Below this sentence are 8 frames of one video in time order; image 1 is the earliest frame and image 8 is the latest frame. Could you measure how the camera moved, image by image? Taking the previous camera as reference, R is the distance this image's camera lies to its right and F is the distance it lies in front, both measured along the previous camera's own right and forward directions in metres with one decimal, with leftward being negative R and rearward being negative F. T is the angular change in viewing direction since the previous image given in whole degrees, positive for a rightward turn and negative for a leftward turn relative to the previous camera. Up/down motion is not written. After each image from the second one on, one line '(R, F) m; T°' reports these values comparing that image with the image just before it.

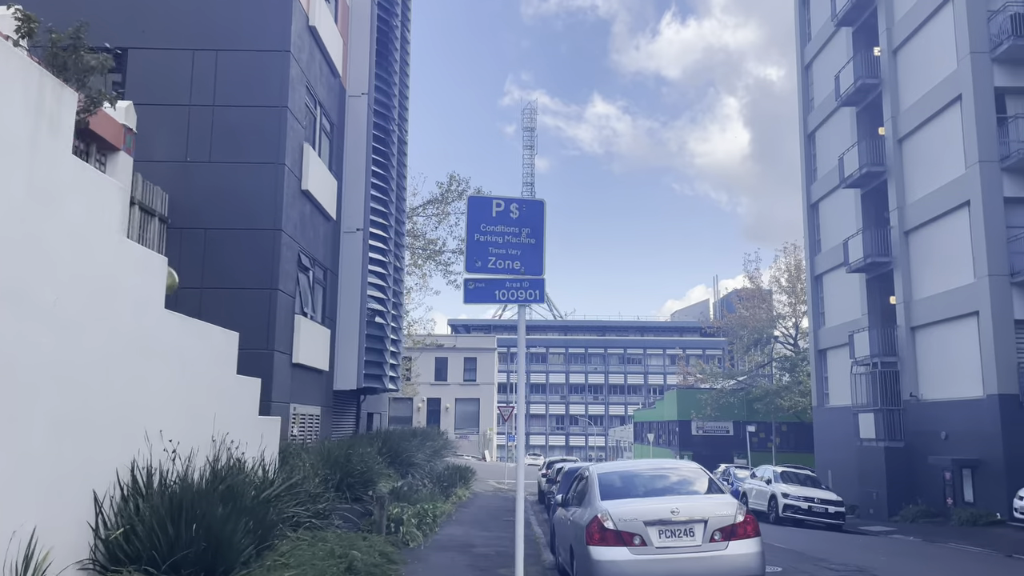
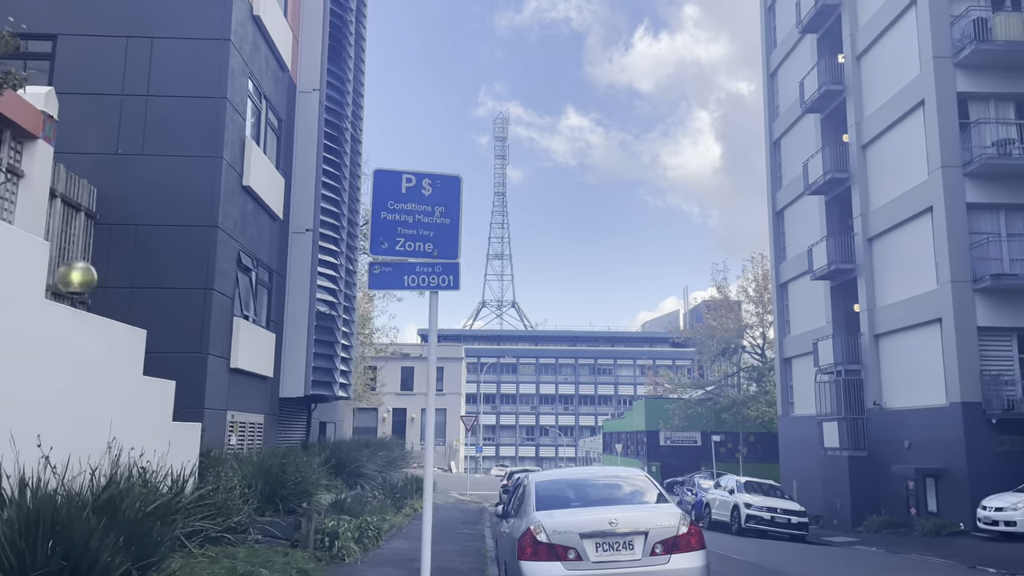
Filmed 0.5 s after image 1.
(+0.4, +0.6) m; +2°
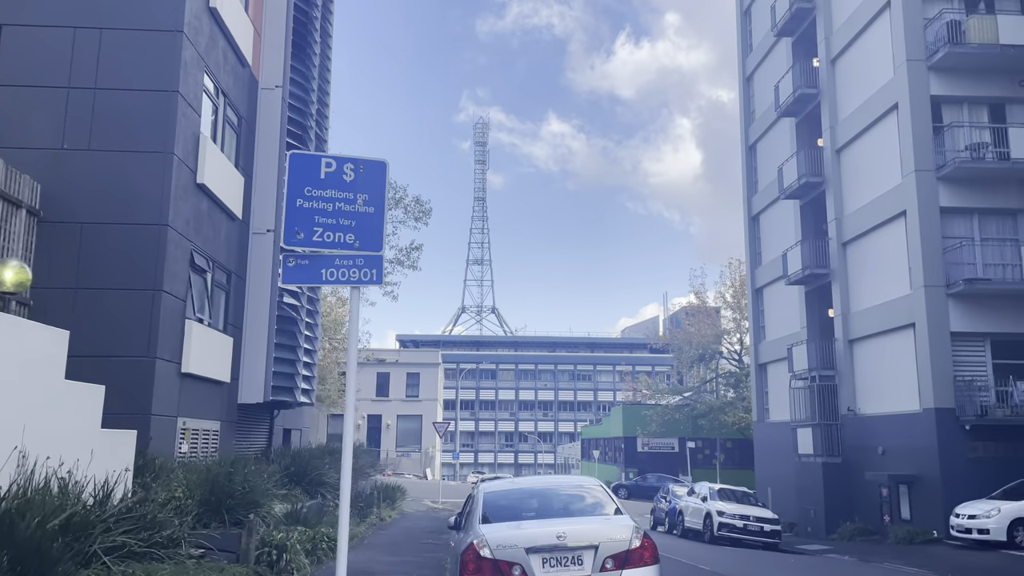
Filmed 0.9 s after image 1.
(+0.3, +0.4) m; +1°
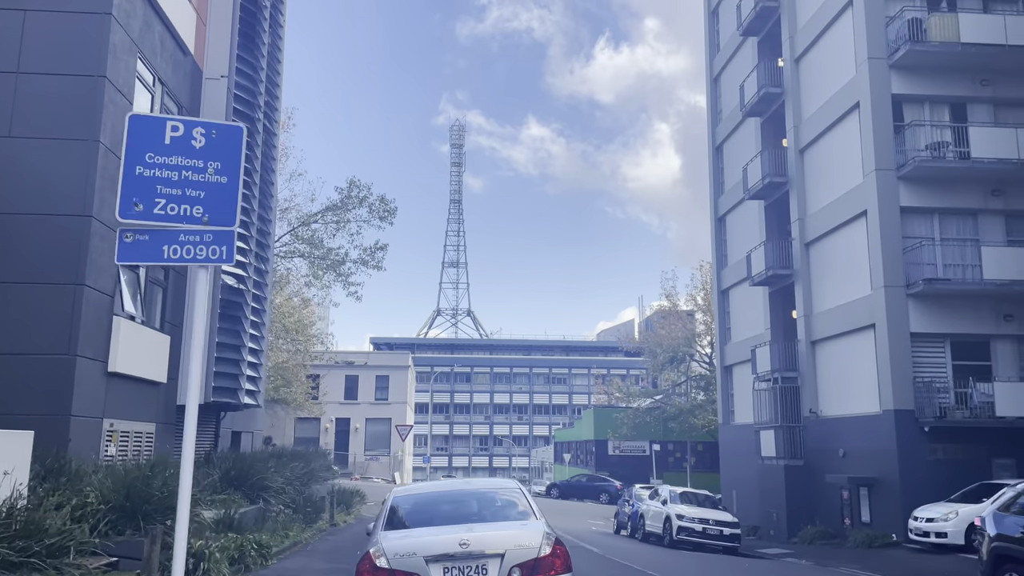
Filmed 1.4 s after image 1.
(+0.6, +0.5) m; +1°
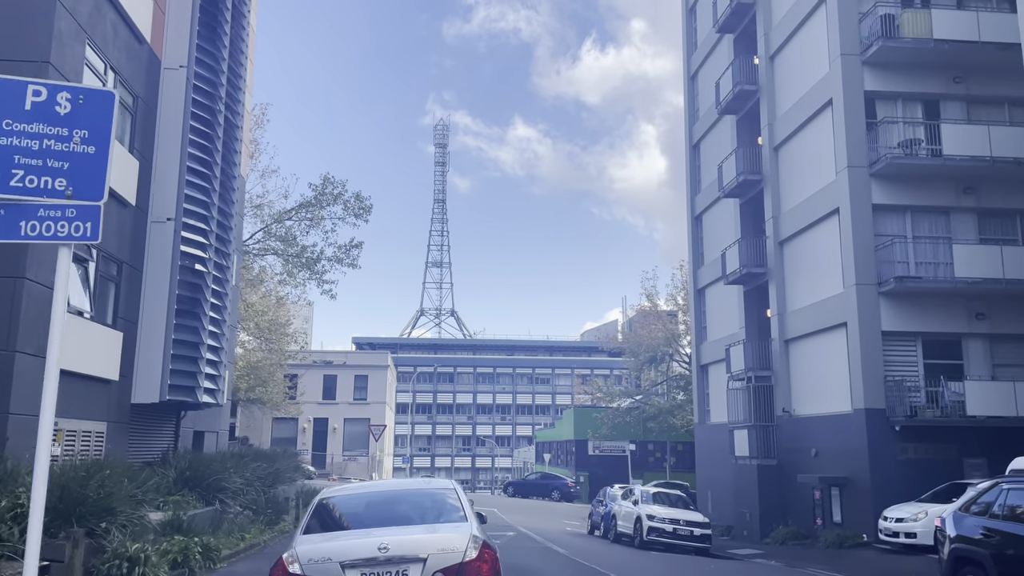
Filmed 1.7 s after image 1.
(+0.4, +0.3) m; +1°
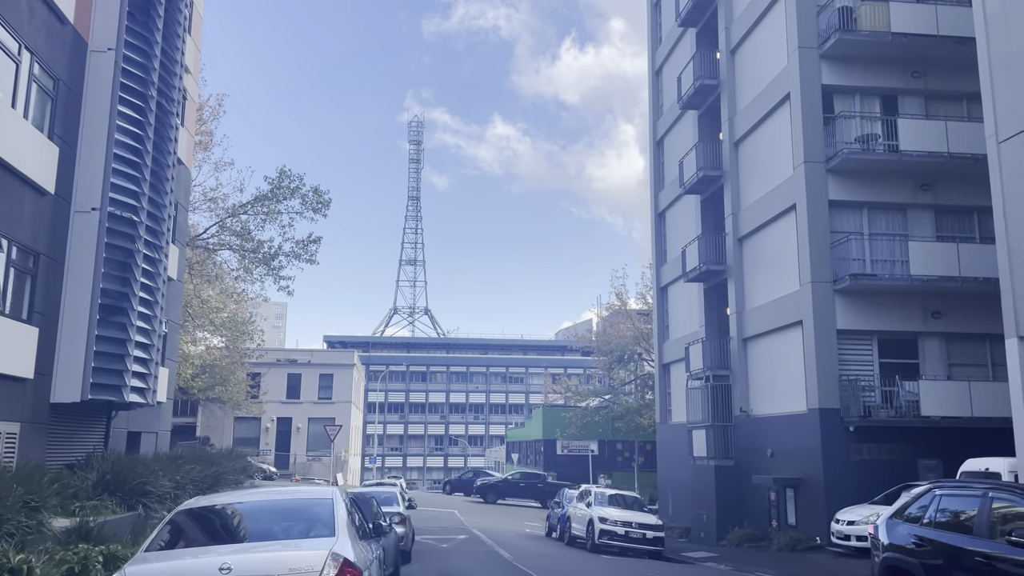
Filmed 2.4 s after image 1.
(+0.7, +0.6) m; +1°
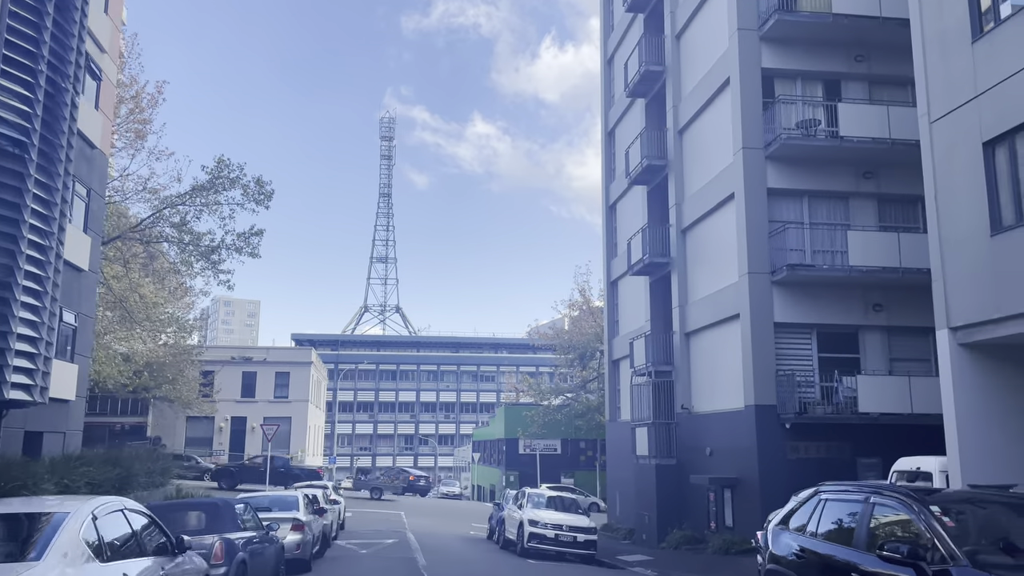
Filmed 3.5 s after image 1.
(+1.3, +1.0) m; +1°
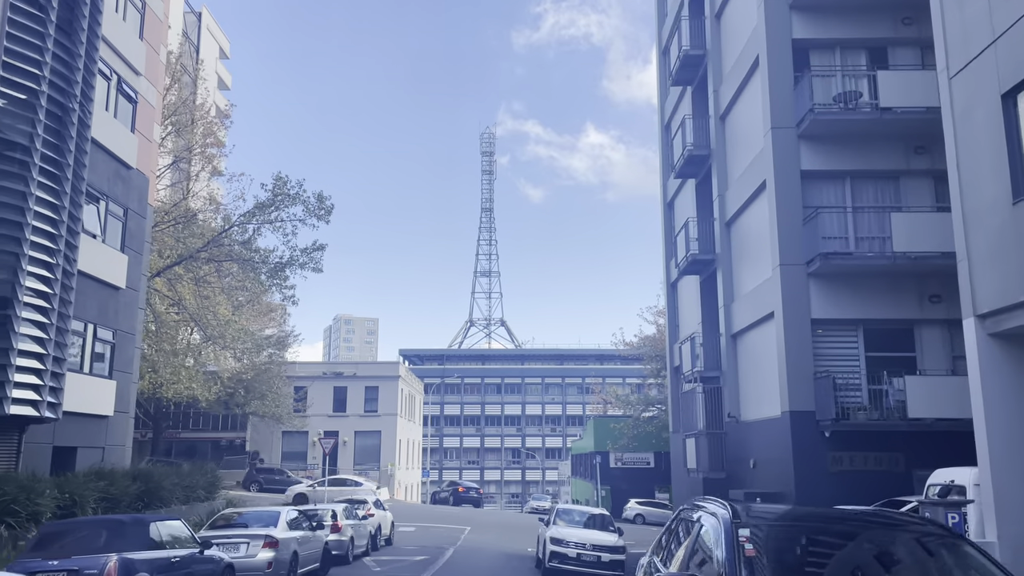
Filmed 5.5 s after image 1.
(+2.4, +1.2) m; -8°
